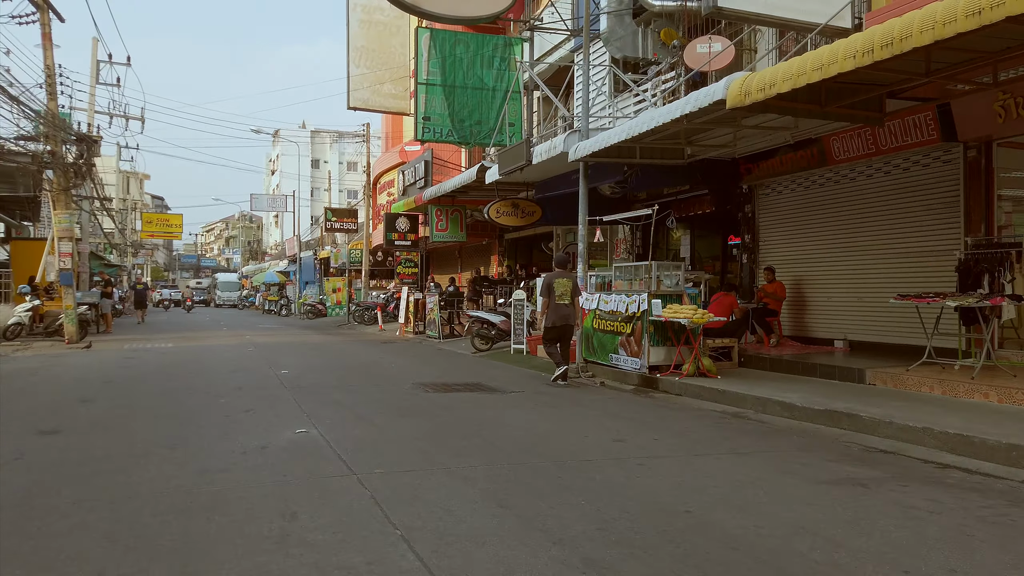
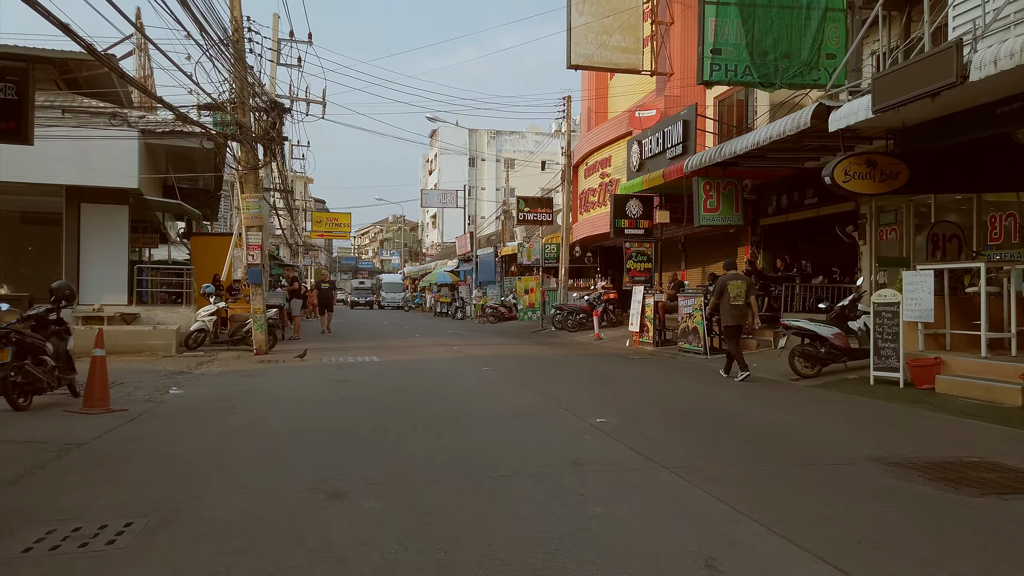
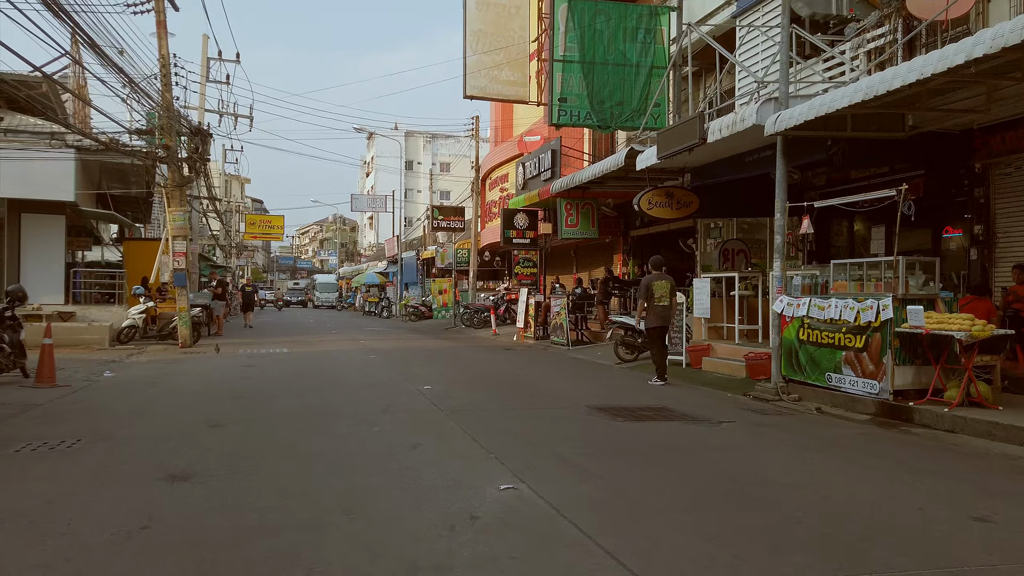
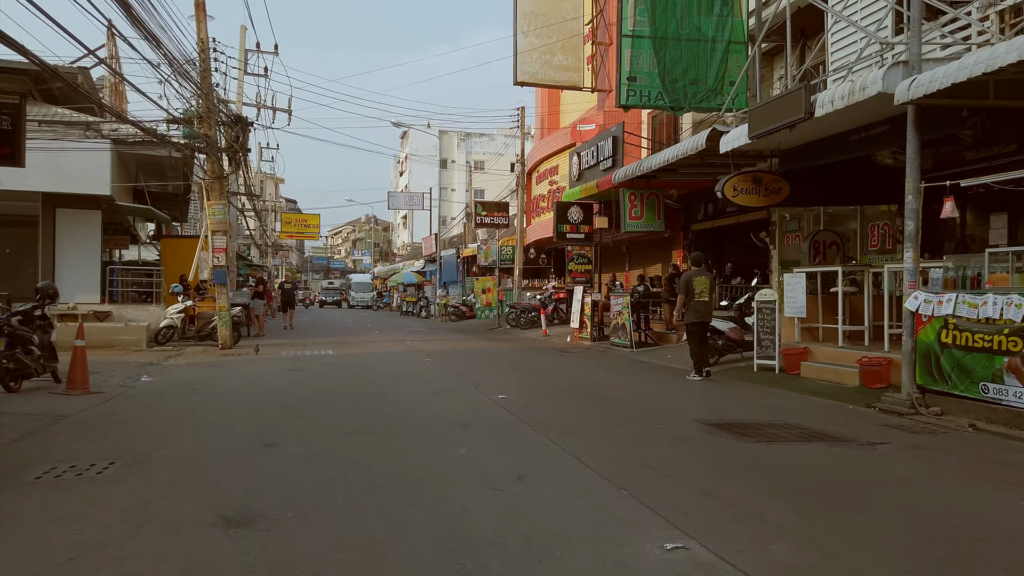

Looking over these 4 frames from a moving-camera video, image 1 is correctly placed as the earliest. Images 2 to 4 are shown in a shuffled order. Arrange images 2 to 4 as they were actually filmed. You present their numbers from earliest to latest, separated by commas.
3, 4, 2
